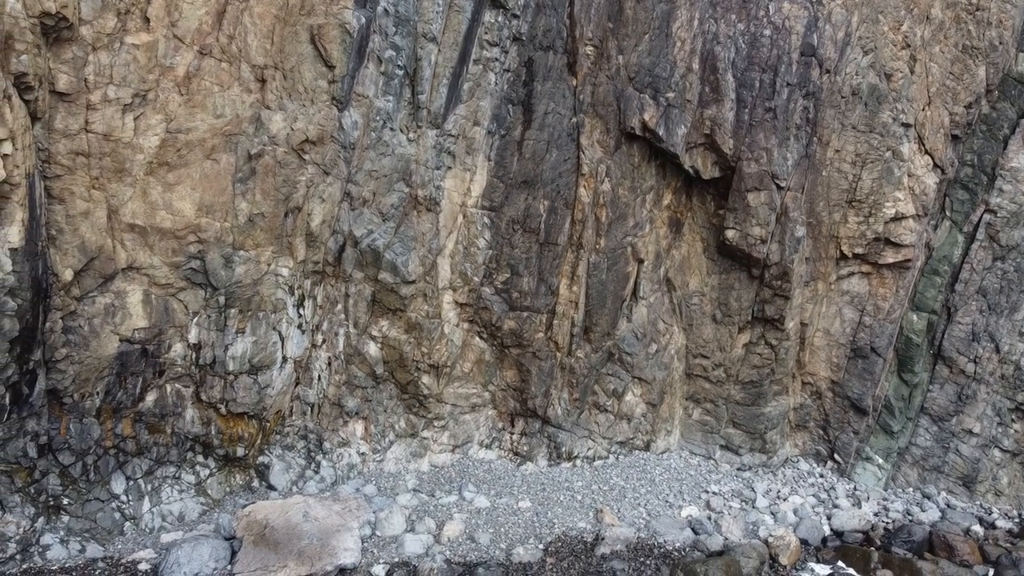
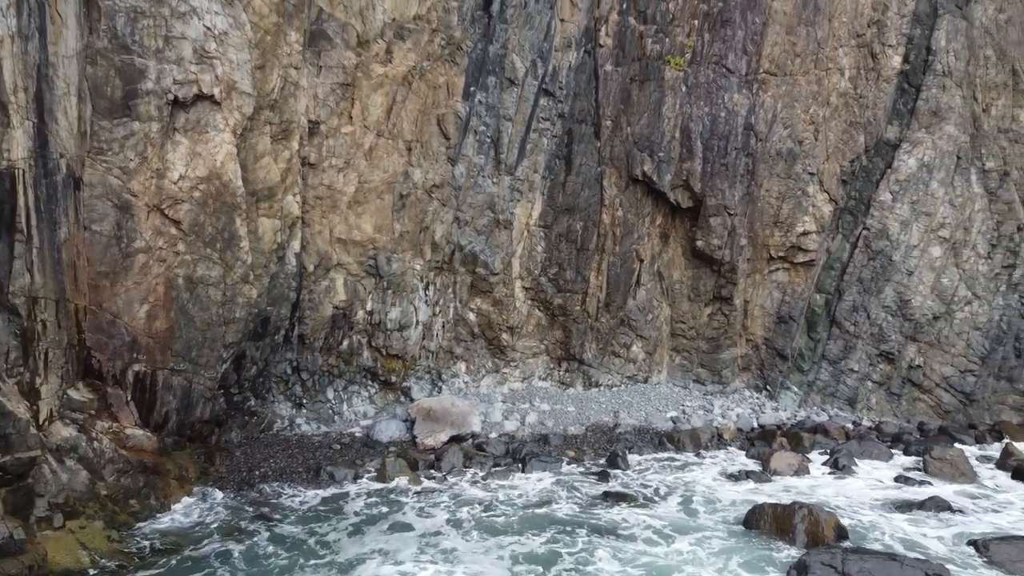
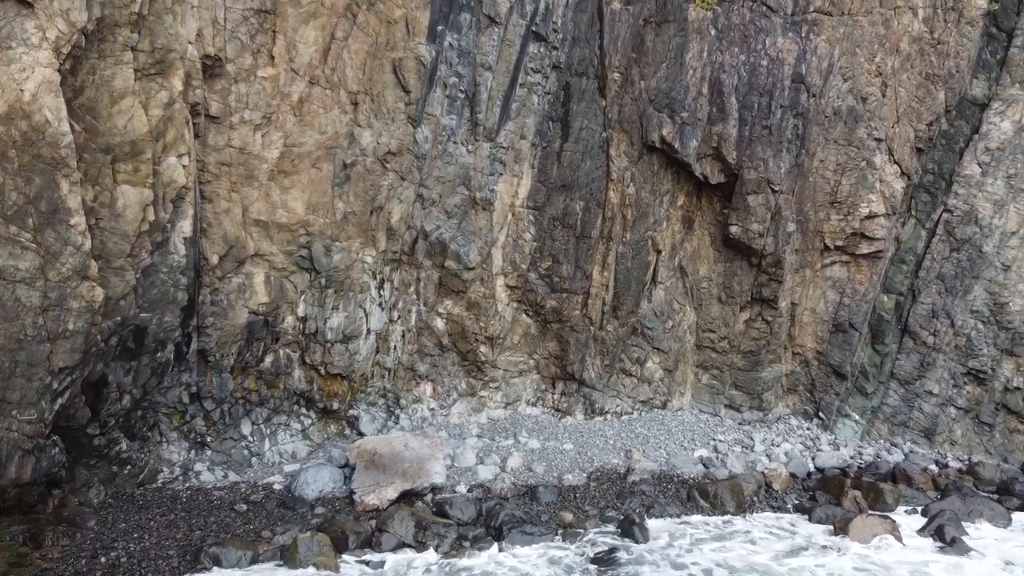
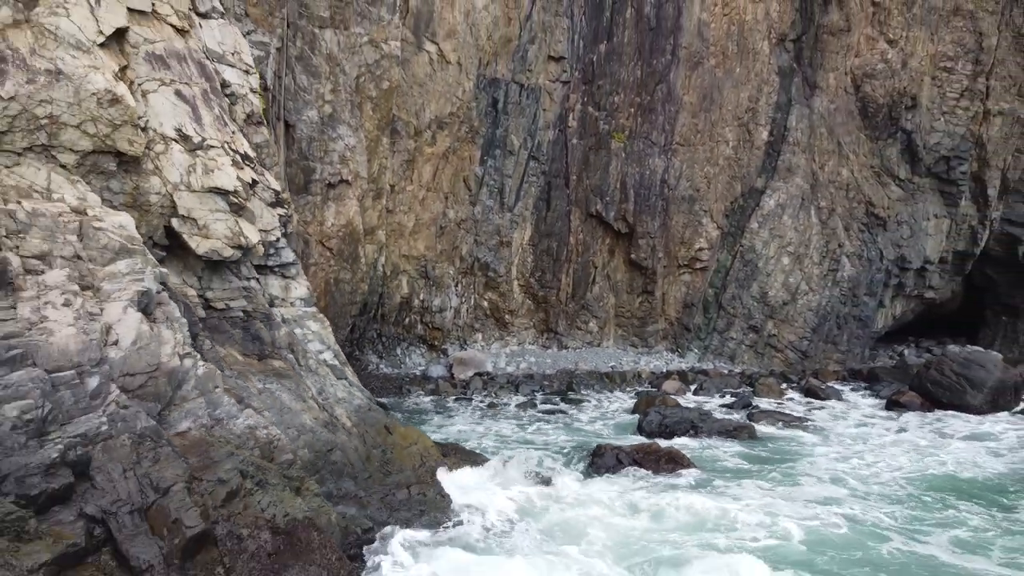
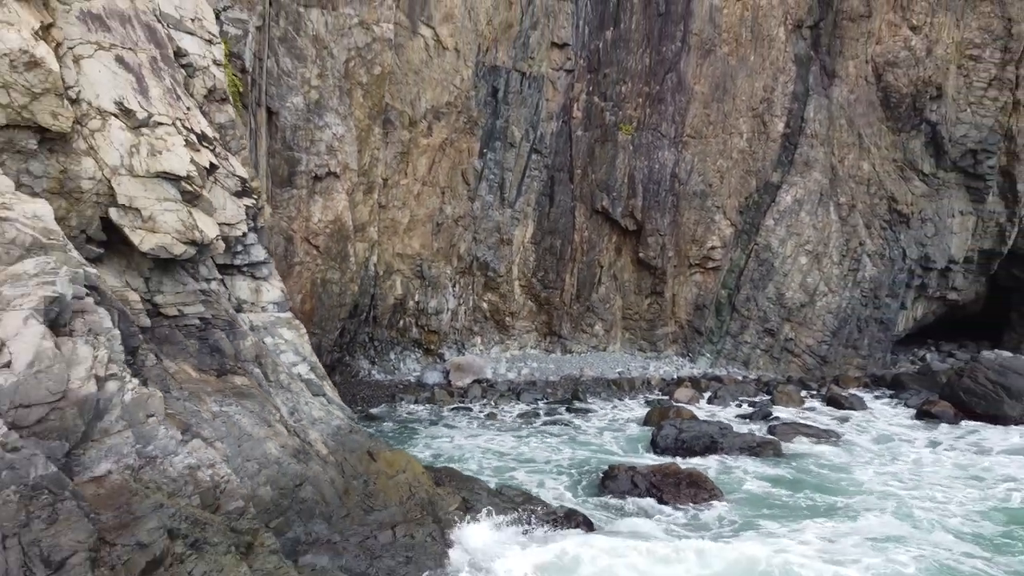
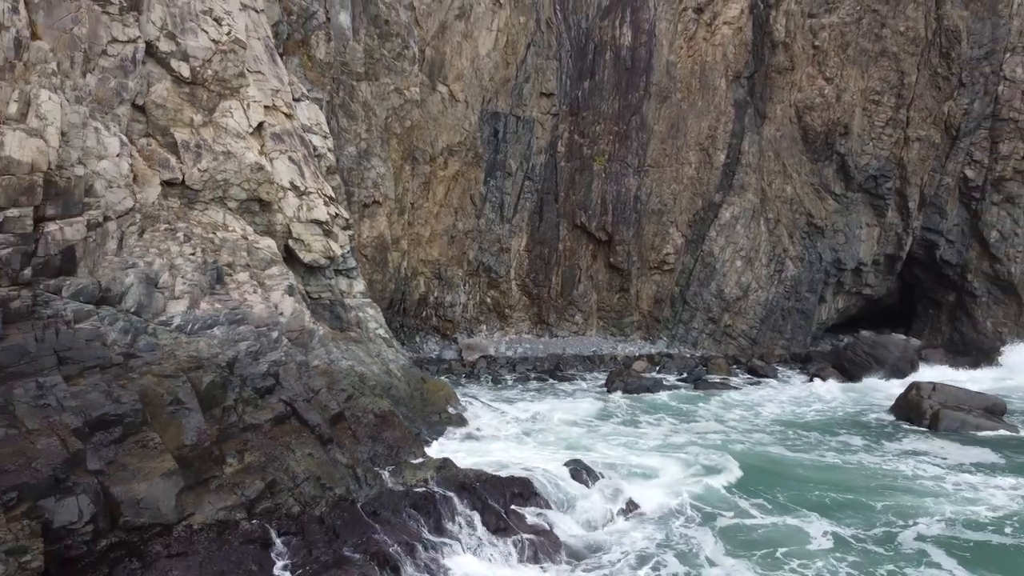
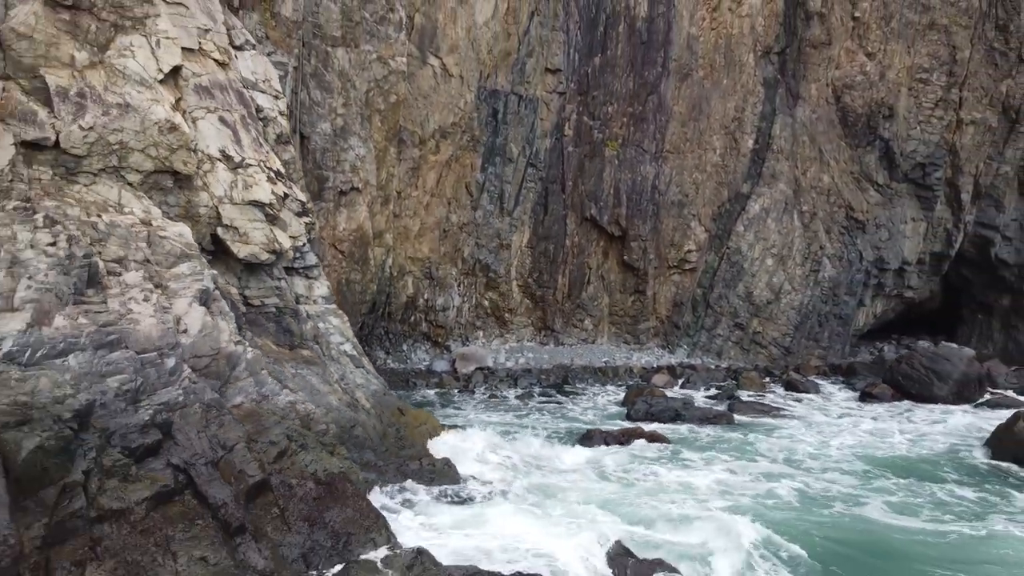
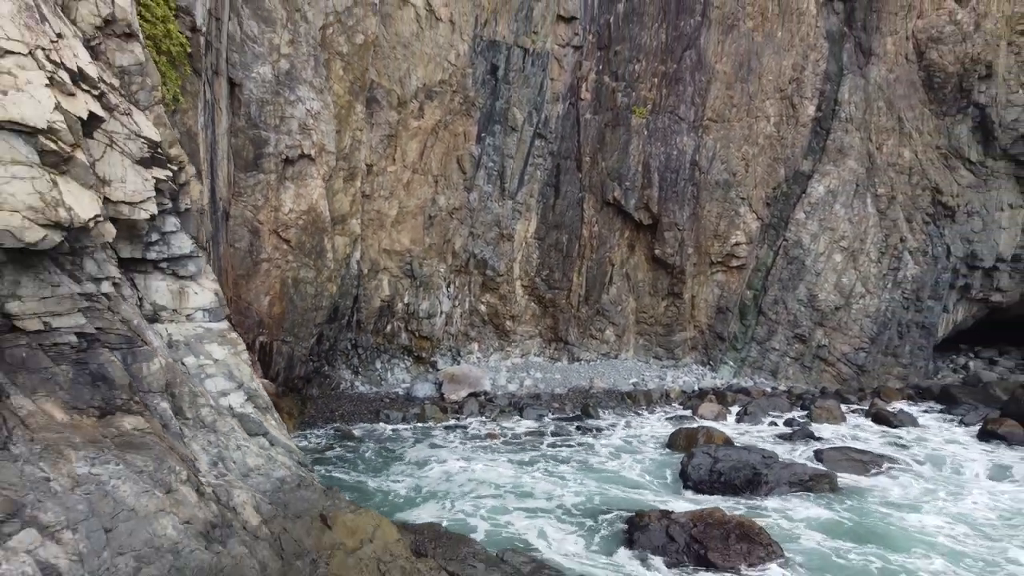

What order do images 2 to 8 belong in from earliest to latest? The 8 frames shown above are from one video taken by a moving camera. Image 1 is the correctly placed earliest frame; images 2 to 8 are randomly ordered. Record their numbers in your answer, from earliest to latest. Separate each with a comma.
3, 2, 8, 5, 4, 7, 6
